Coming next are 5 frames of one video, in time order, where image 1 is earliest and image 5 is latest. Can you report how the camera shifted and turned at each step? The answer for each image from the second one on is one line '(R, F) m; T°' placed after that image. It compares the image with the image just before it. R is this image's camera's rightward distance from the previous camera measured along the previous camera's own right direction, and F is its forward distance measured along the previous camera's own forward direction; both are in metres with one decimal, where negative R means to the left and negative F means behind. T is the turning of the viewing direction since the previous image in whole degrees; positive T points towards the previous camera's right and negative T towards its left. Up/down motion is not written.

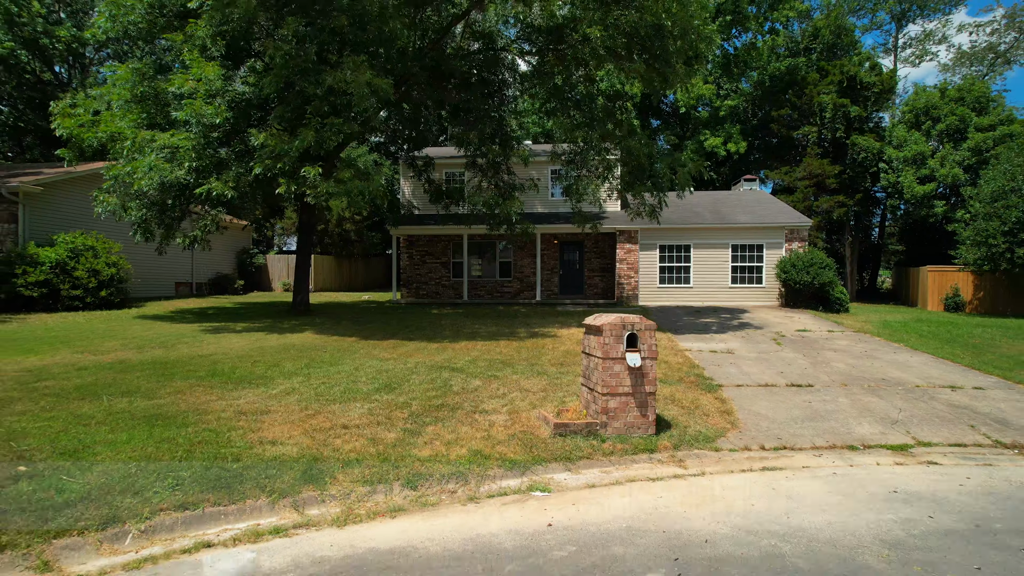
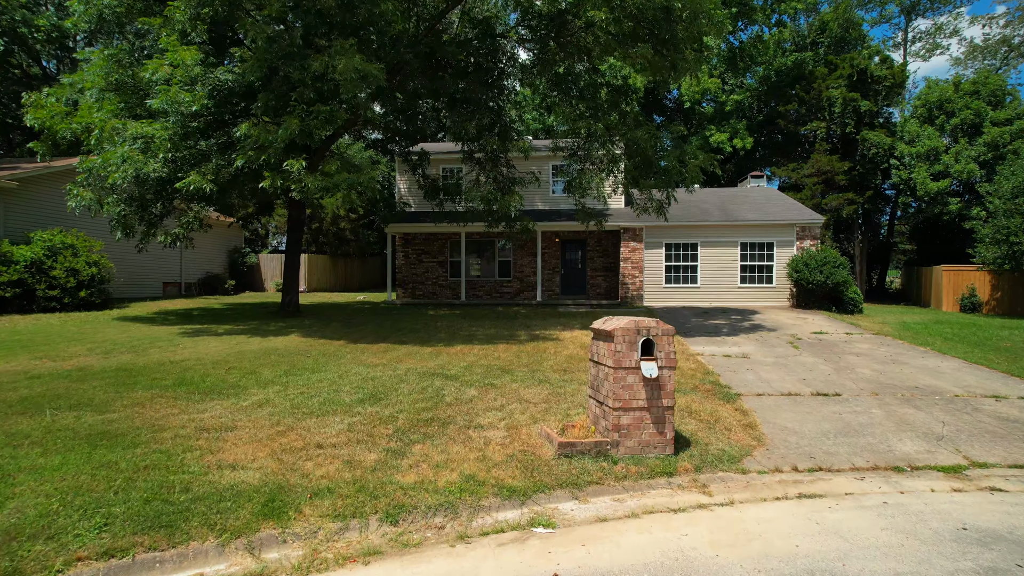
(0.0, +0.7) m; 0°
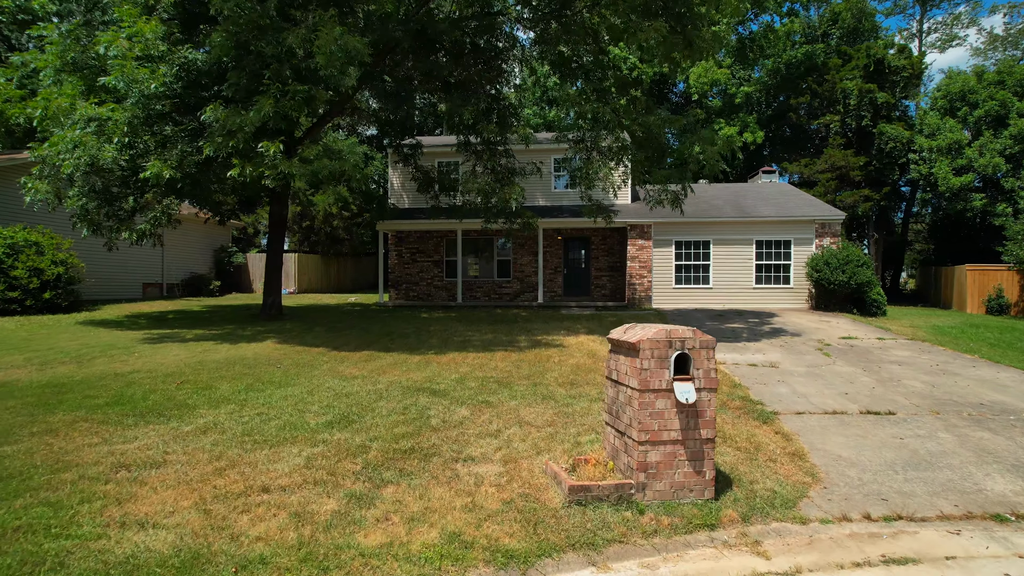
(0.0, +1.1) m; 0°
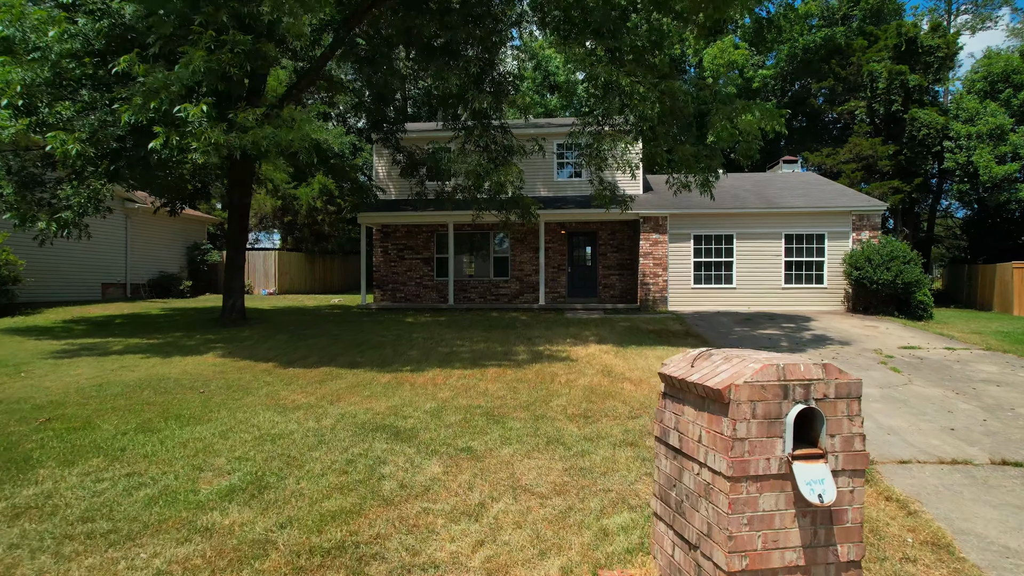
(0.0, +1.8) m; 0°
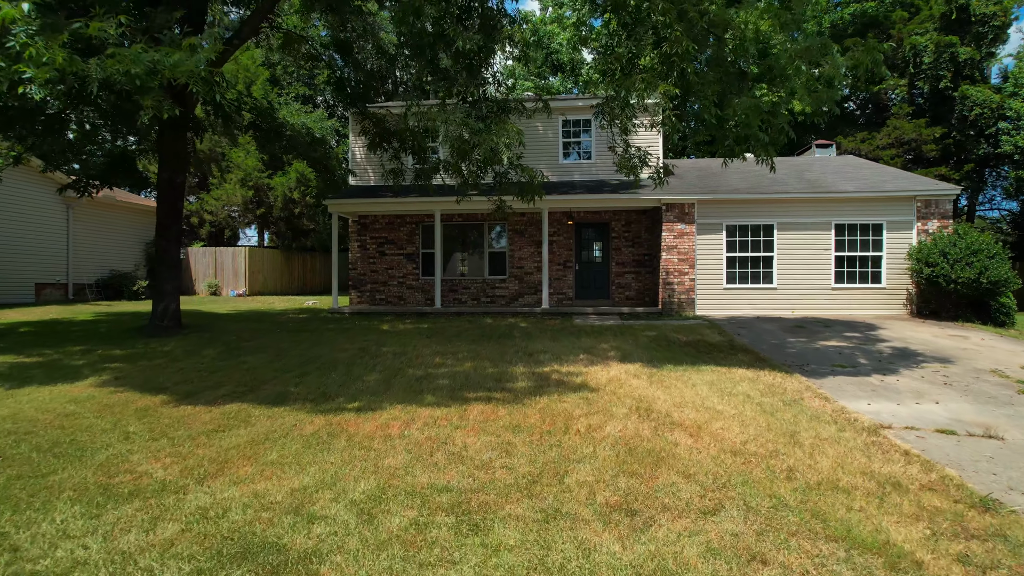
(0.0, +2.4) m; 0°
